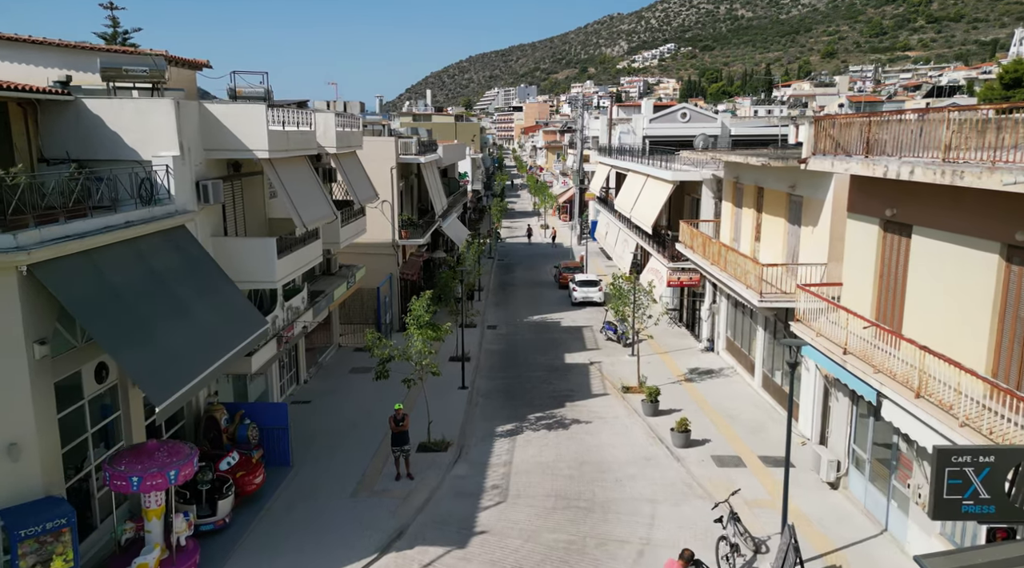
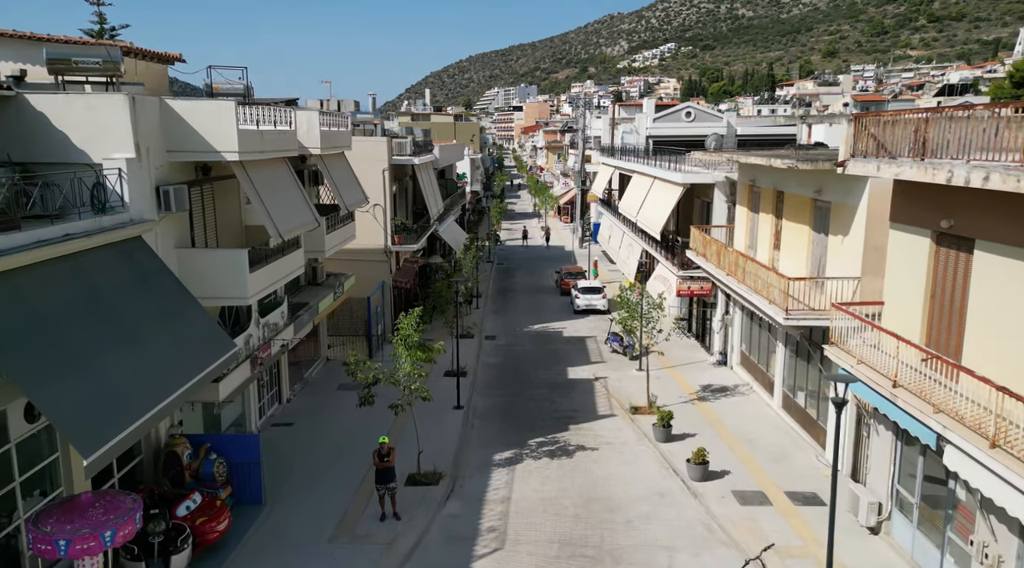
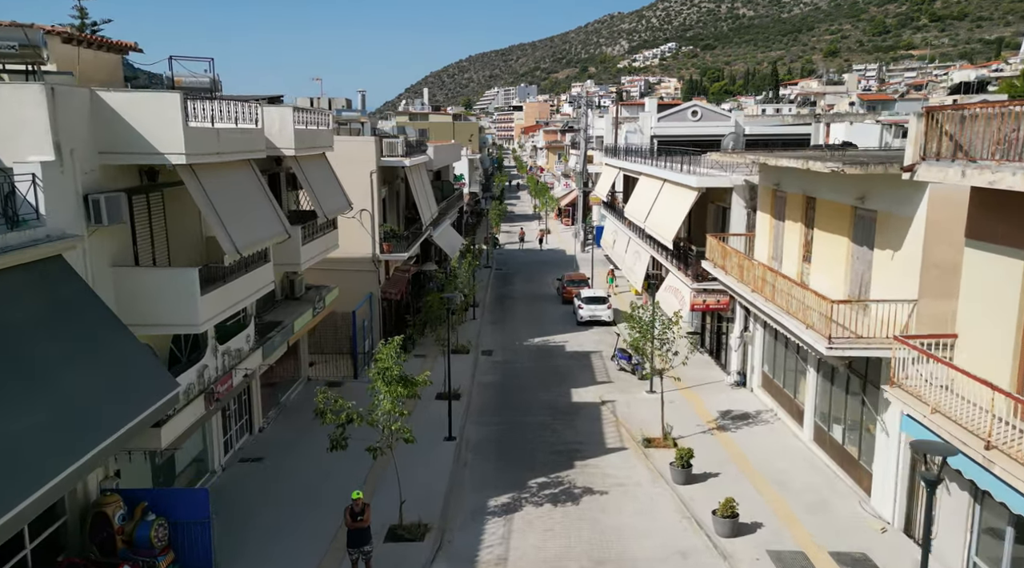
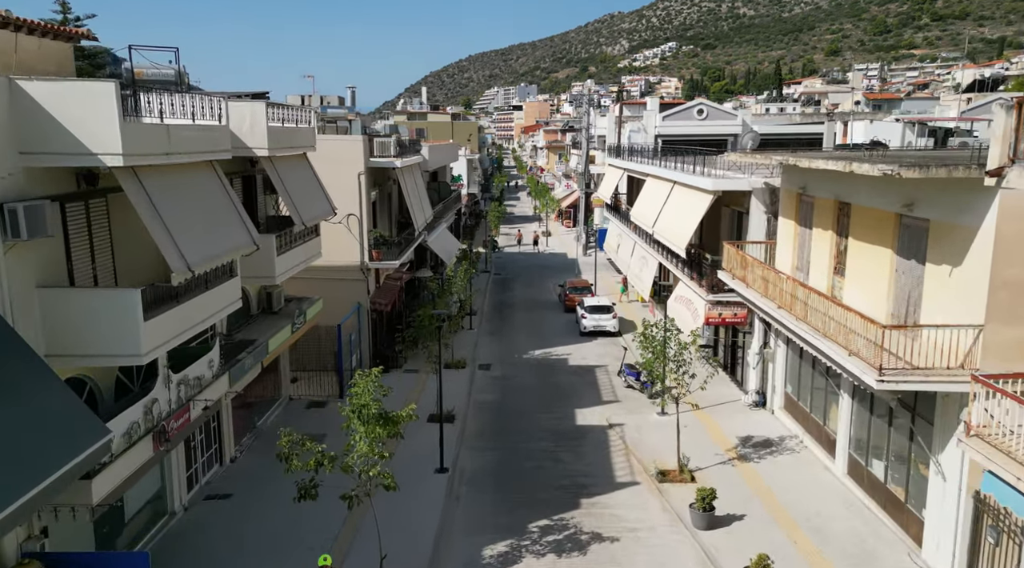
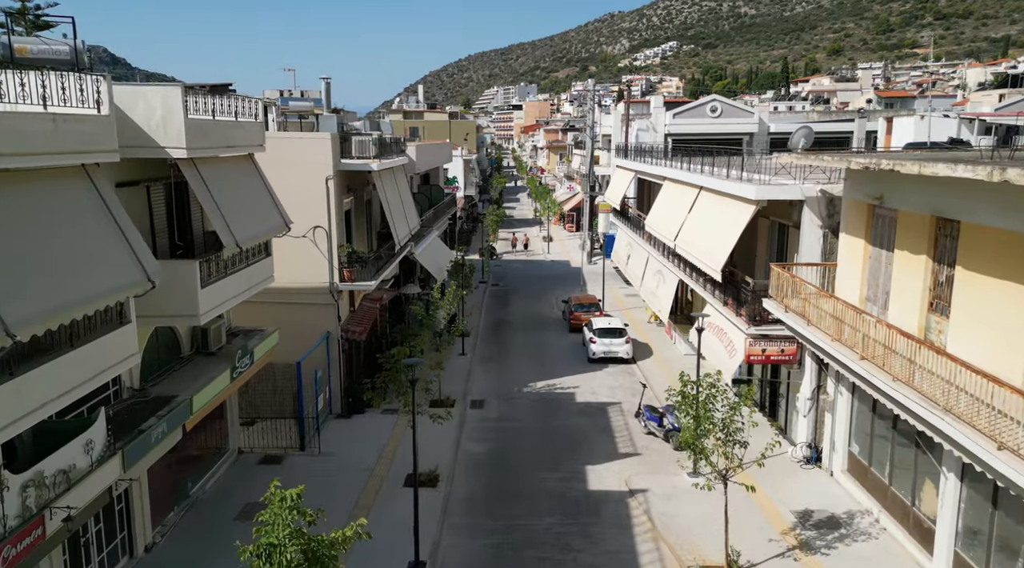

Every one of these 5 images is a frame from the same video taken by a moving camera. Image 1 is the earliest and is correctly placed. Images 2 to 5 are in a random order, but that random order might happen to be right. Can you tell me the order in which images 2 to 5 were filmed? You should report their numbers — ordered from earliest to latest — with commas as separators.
2, 3, 4, 5
